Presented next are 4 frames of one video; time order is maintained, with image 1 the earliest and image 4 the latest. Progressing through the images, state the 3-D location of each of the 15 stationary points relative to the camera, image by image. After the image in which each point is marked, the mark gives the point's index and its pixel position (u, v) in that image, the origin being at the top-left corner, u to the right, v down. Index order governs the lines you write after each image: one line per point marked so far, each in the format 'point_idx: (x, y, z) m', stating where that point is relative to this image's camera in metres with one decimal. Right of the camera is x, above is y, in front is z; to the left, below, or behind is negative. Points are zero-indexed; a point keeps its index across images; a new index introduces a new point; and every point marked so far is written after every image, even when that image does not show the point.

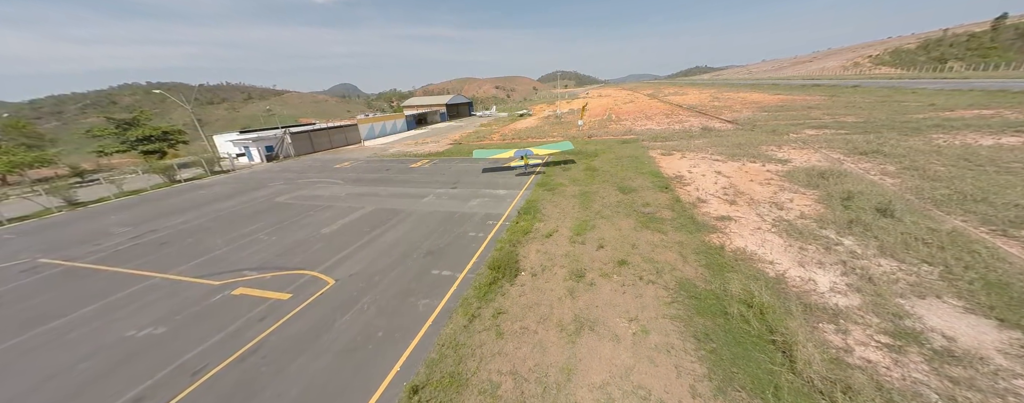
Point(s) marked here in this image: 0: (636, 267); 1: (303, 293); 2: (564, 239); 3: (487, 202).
0: (+3.2, -1.7, +7.1) m
1: (-5.6, -2.5, +7.3) m
2: (+1.7, -1.2, +8.8) m
3: (-1.1, 0.0, +12.6) m
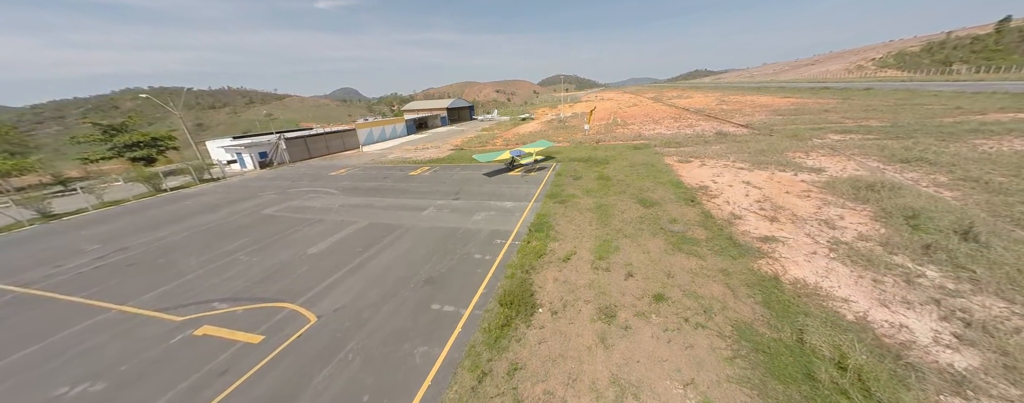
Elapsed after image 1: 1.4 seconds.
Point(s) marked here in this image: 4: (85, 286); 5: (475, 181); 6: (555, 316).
0: (+3.6, -2.2, +5.9) m
1: (-5.3, -3.0, +6.1) m
2: (+2.0, -1.7, +7.6) m
3: (-0.8, -0.6, +11.4) m
4: (-13.7, -2.7, +8.8) m
5: (-2.2, +1.2, +16.3) m
6: (+0.9, -2.5, +5.9) m
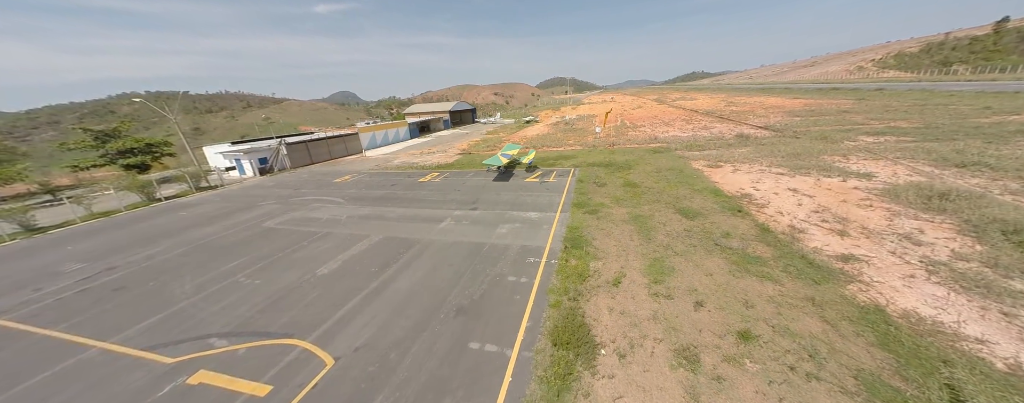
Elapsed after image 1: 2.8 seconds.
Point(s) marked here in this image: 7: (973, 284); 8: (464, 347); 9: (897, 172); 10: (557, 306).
0: (+4.6, -2.6, +4.9) m
1: (-4.2, -3.4, +5.1) m
2: (+3.1, -2.1, +6.6) m
3: (+0.3, -1.0, +10.4) m
4: (-12.6, -3.2, +7.7) m
5: (-1.2, +0.8, +15.3) m
6: (+2.0, -2.9, +4.9) m
7: (+9.5, -1.7, +5.7) m
8: (-1.0, -2.9, +5.6) m
9: (+16.4, +1.3, +11.6) m
10: (+1.0, -2.4, +6.4) m
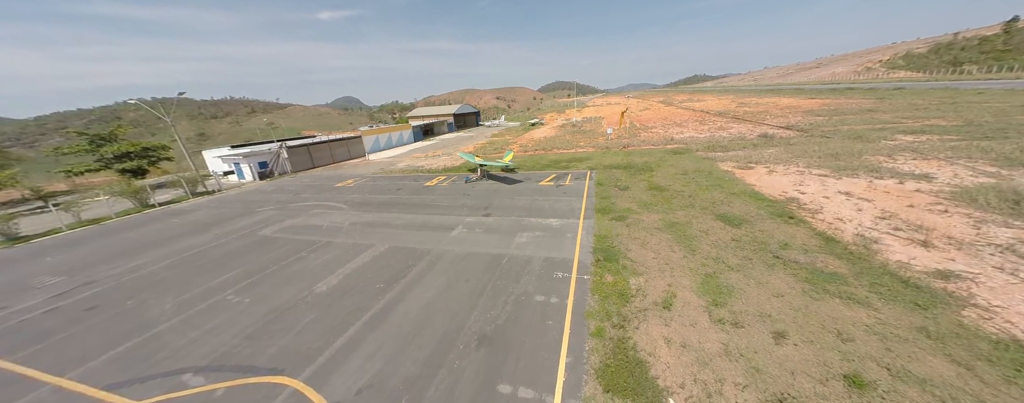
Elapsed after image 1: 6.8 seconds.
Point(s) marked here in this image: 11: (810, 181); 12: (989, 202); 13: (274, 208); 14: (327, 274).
0: (+5.3, -2.7, +3.7) m
1: (-3.5, -3.6, +4.0) m
2: (+3.7, -2.3, +5.5) m
3: (+1.0, -1.2, +9.3) m
4: (-11.9, -3.4, +6.7) m
5: (-0.4, +0.5, +14.3) m
6: (+2.7, -3.0, +3.8) m
7: (+10.2, -1.8, +4.5) m
8: (-0.3, -3.1, +4.5) m
9: (+17.1, +1.1, +10.5) m
10: (+1.7, -2.6, +5.3) m
11: (+12.1, +0.8, +11.1) m
12: (+14.1, 0.0, +8.1) m
13: (-13.2, -0.4, +15.1) m
14: (-5.6, -2.2, +8.3) m
